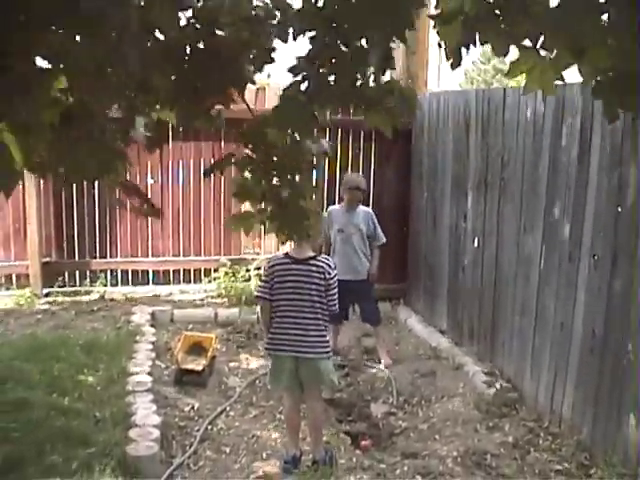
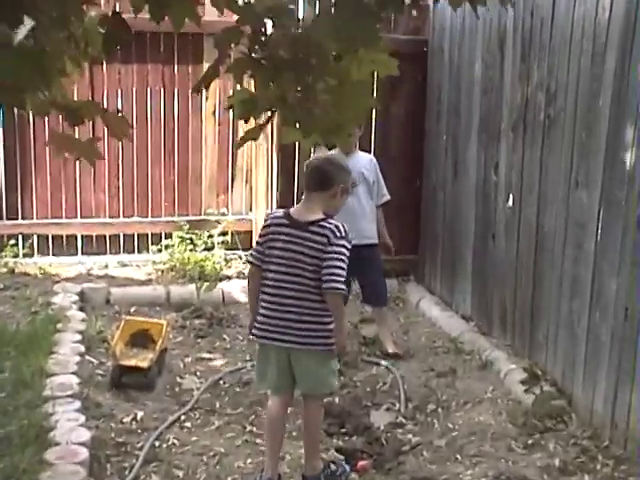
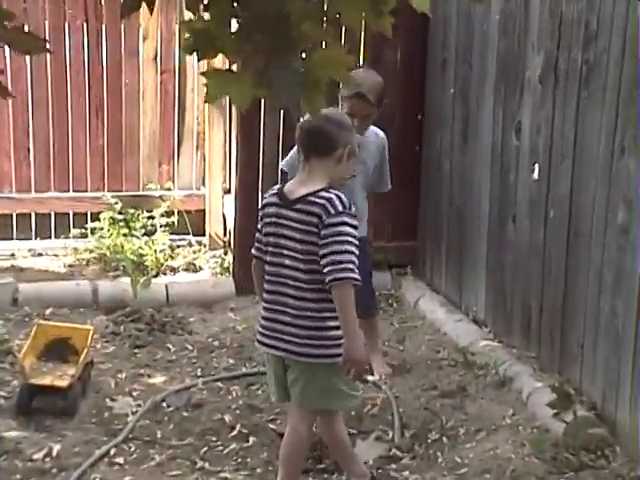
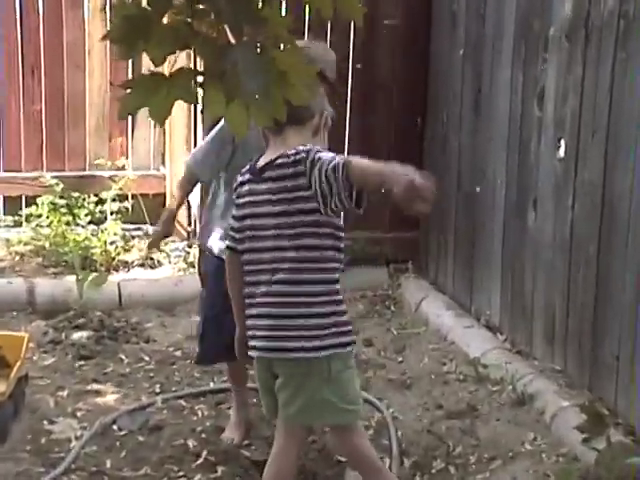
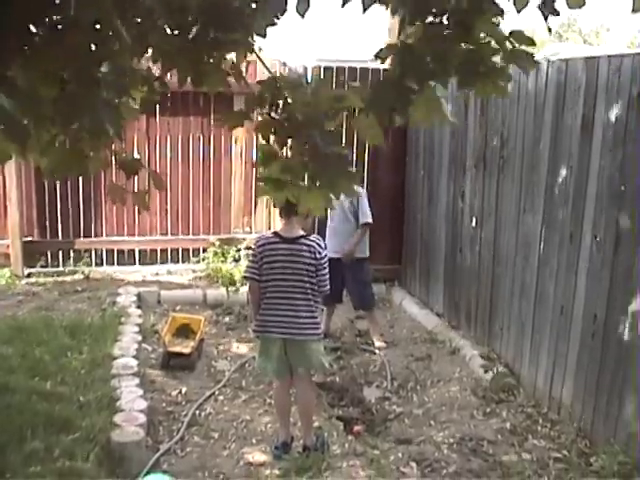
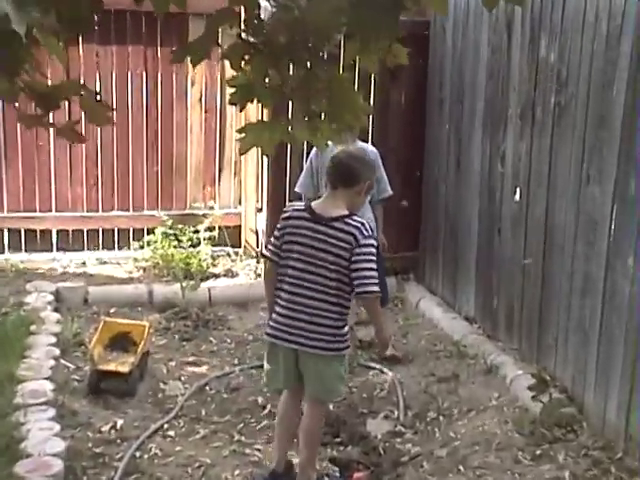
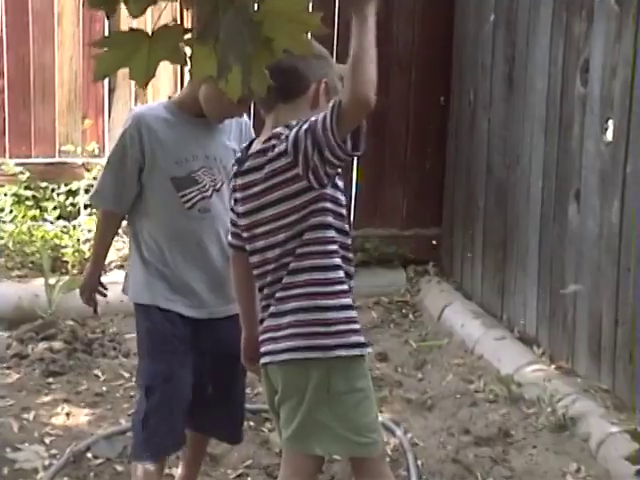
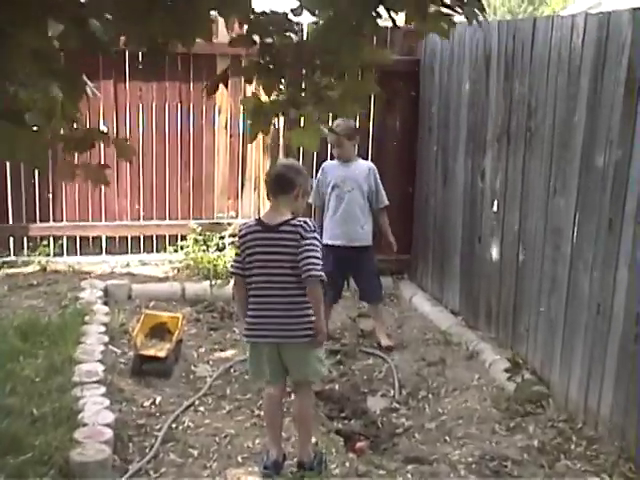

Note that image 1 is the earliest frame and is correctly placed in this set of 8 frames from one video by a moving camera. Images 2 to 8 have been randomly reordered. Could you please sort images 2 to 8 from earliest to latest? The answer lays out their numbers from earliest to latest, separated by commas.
5, 8, 2, 6, 3, 4, 7
